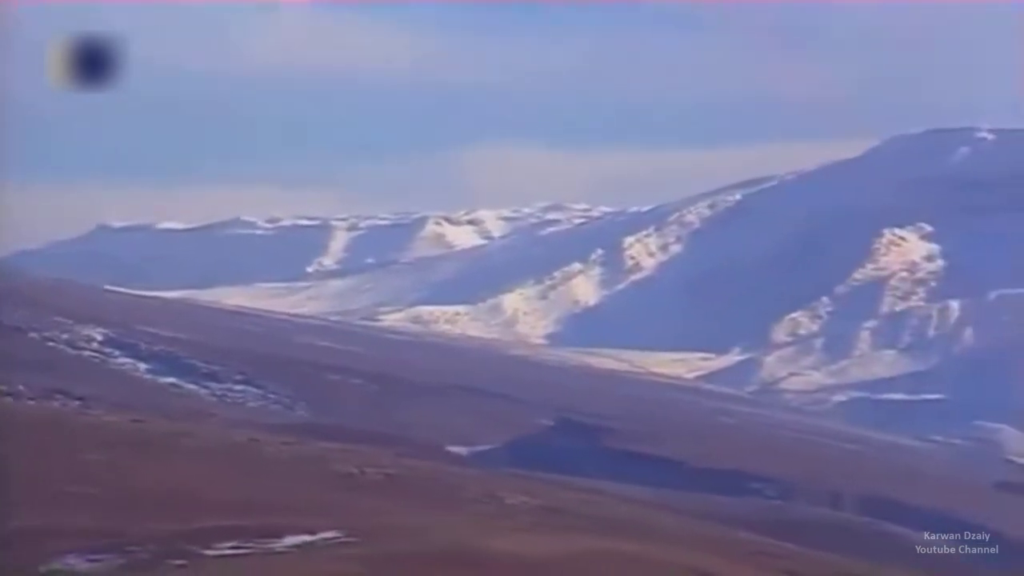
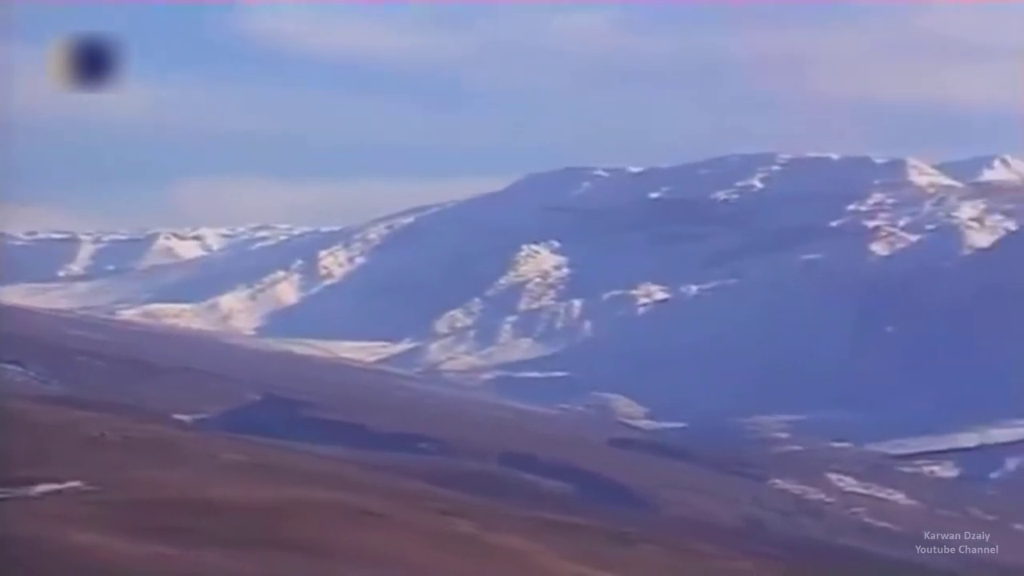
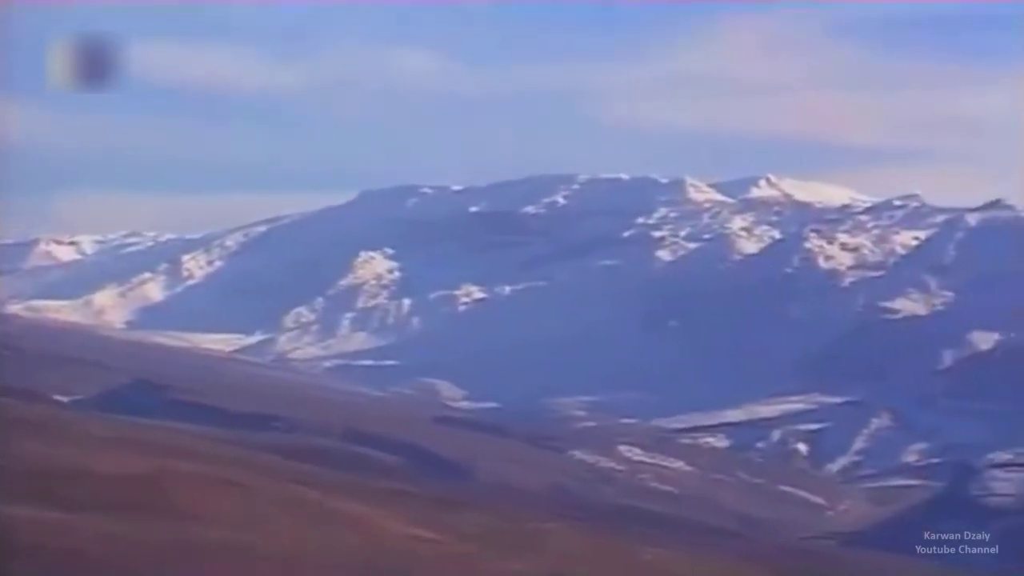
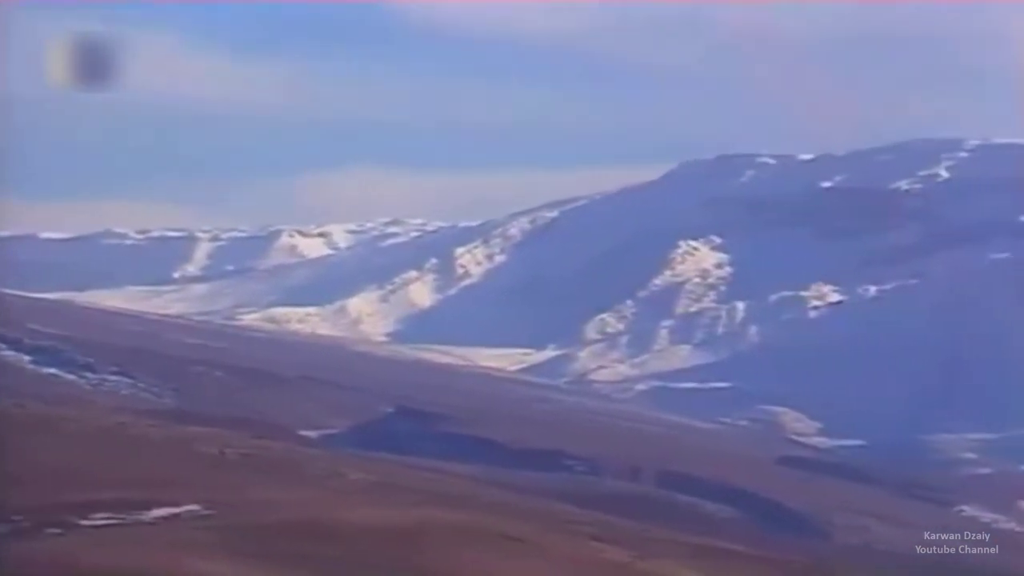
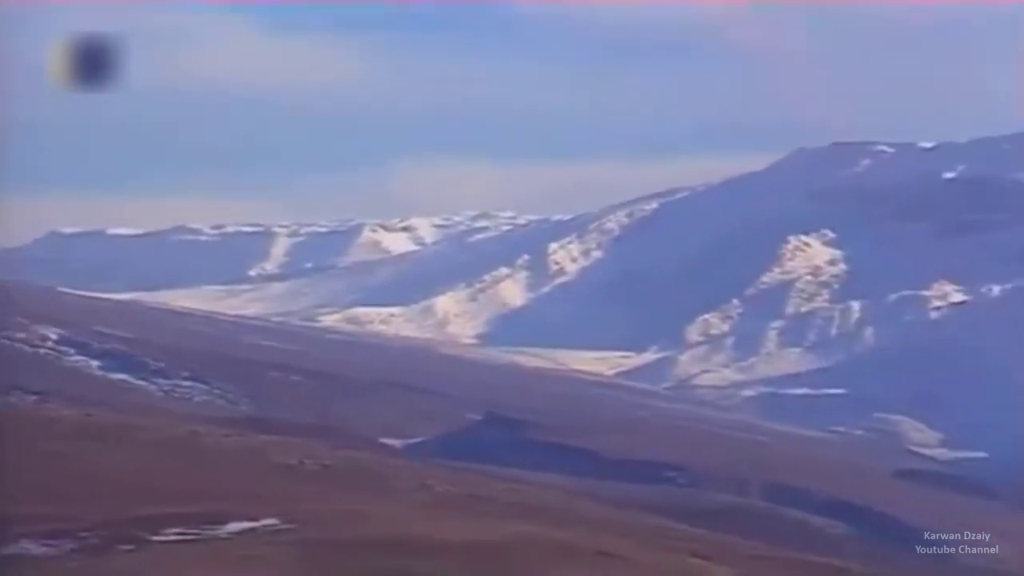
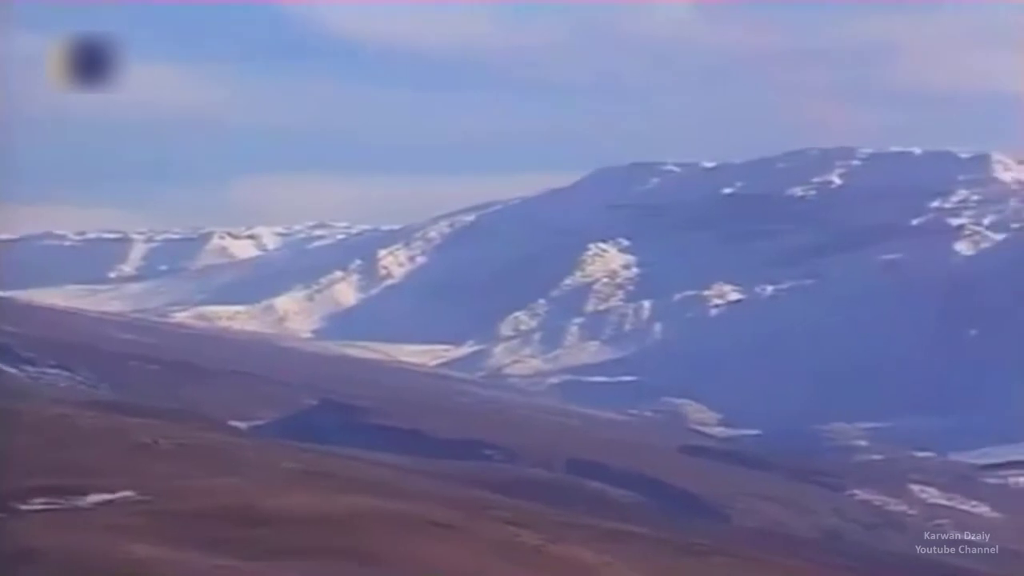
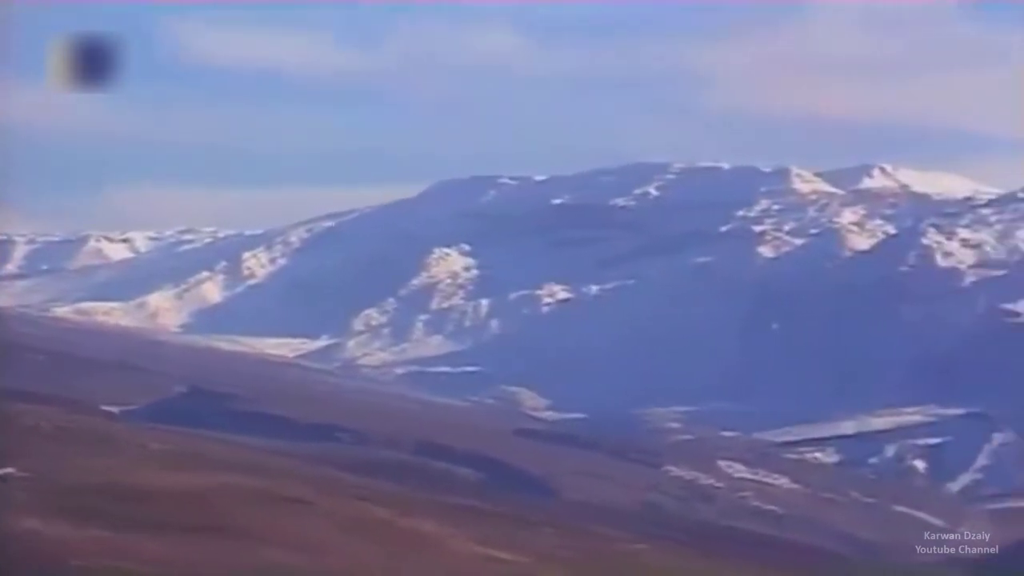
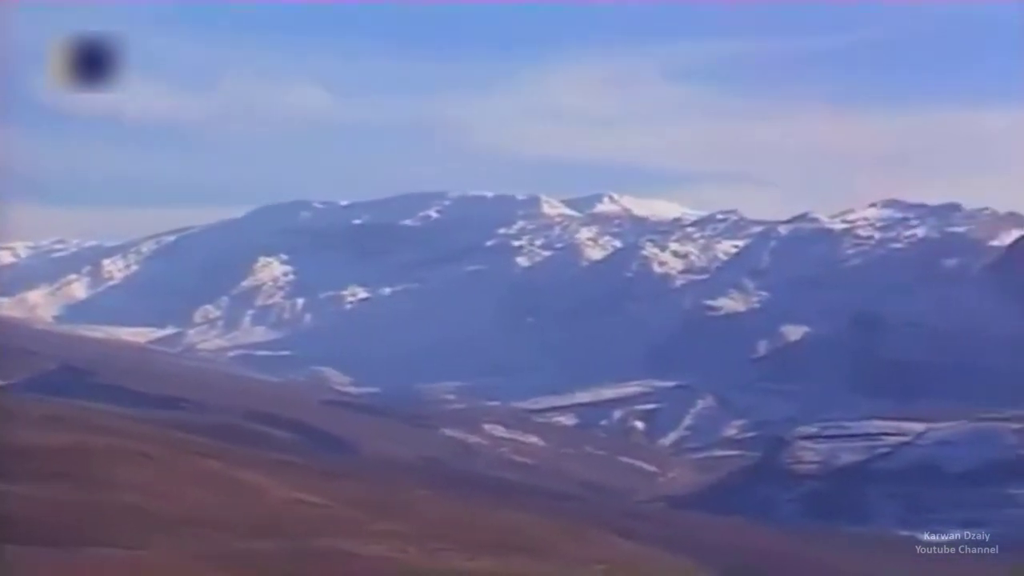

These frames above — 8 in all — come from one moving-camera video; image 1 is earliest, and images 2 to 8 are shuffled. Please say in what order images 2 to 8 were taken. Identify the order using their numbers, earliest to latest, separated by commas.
5, 4, 6, 2, 7, 3, 8
